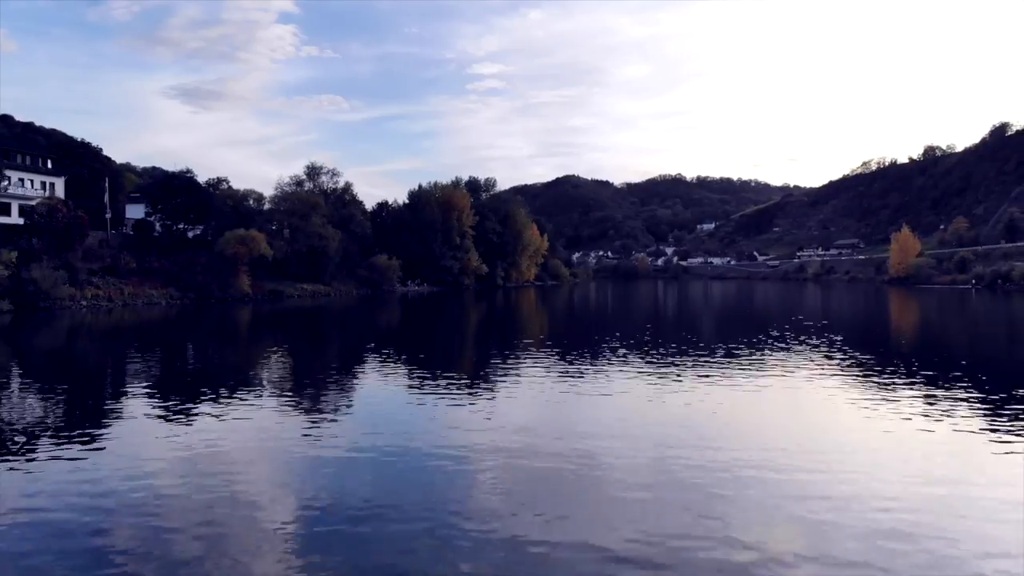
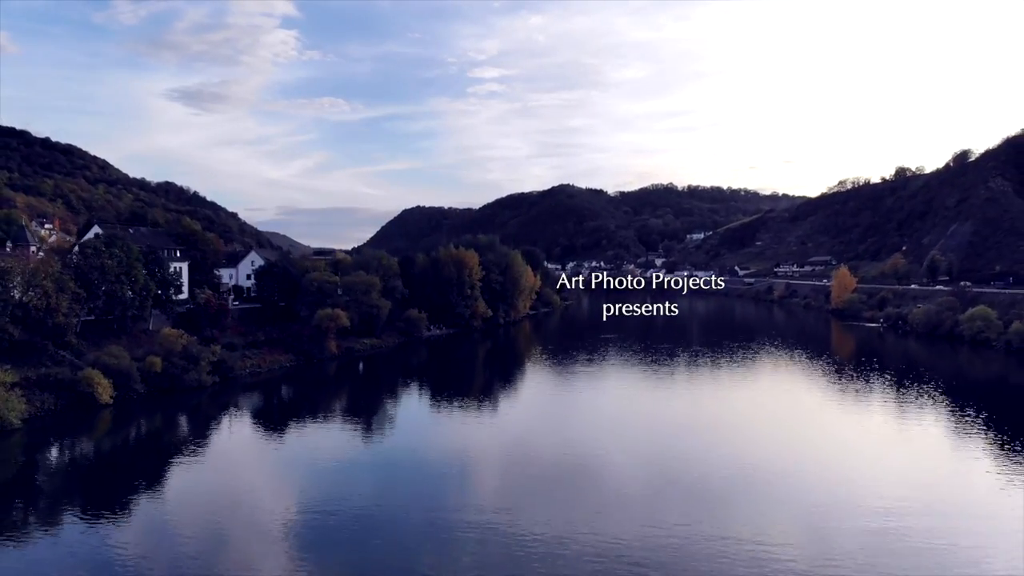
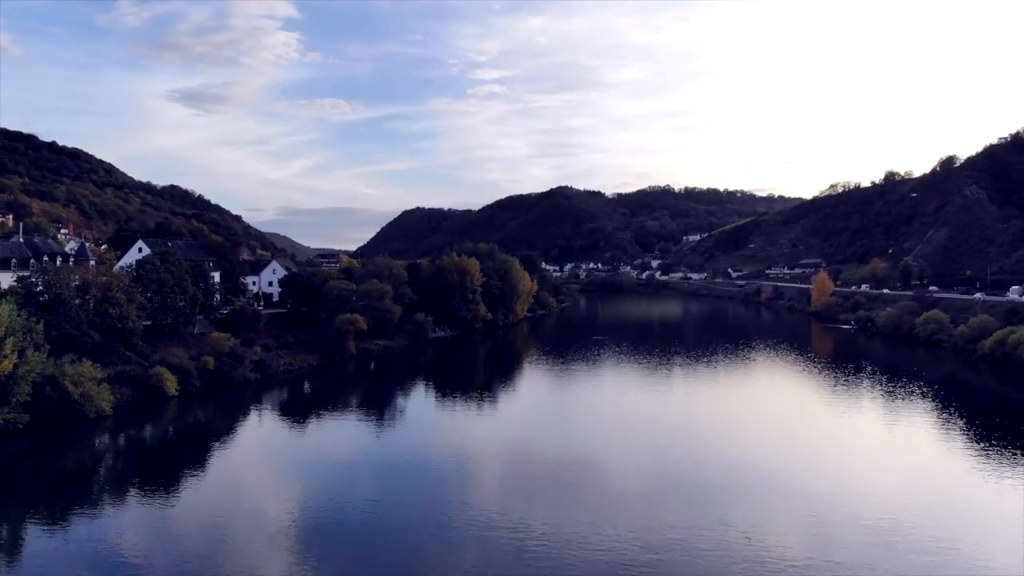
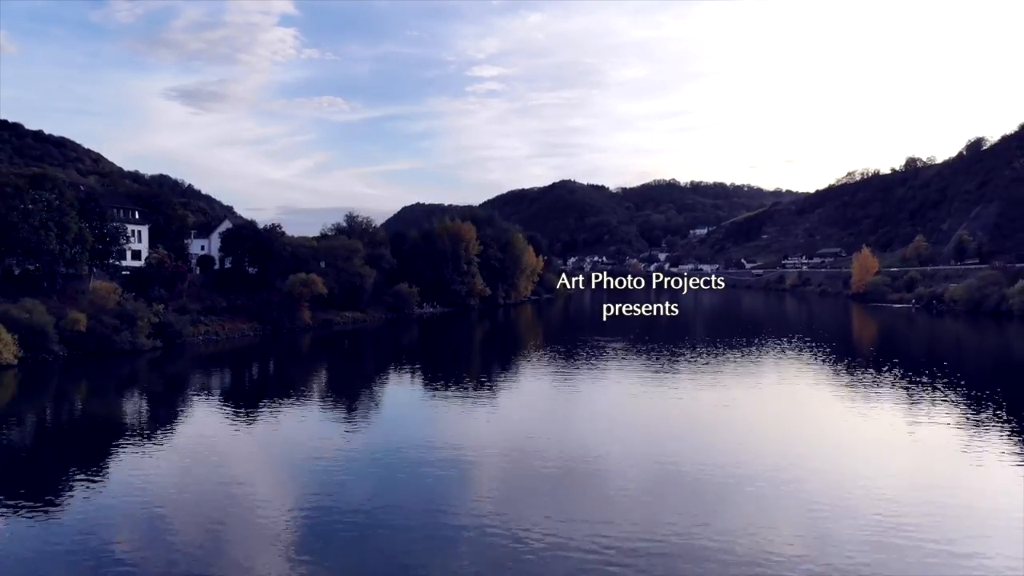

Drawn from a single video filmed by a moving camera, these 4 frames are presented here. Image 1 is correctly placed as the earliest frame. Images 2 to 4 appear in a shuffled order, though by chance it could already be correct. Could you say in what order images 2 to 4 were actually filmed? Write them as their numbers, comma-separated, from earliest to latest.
4, 2, 3
